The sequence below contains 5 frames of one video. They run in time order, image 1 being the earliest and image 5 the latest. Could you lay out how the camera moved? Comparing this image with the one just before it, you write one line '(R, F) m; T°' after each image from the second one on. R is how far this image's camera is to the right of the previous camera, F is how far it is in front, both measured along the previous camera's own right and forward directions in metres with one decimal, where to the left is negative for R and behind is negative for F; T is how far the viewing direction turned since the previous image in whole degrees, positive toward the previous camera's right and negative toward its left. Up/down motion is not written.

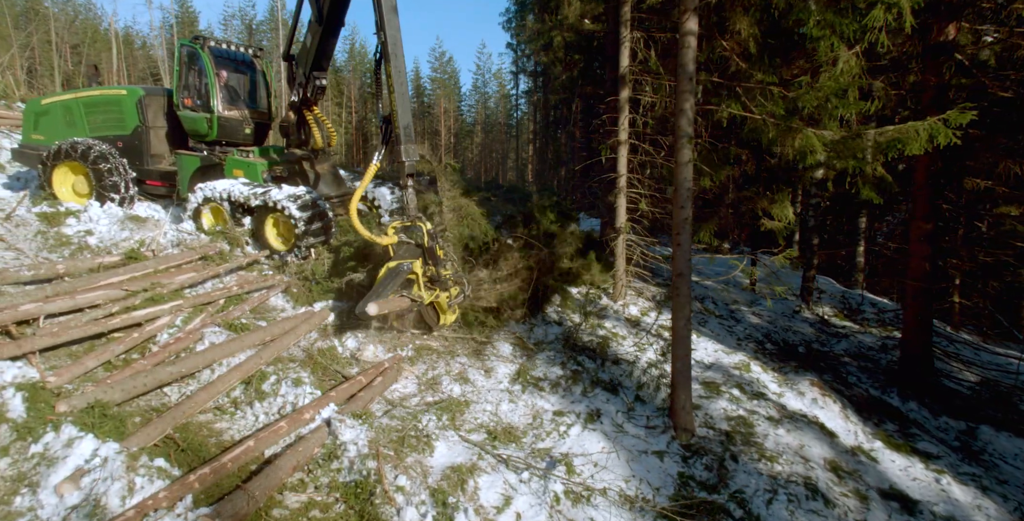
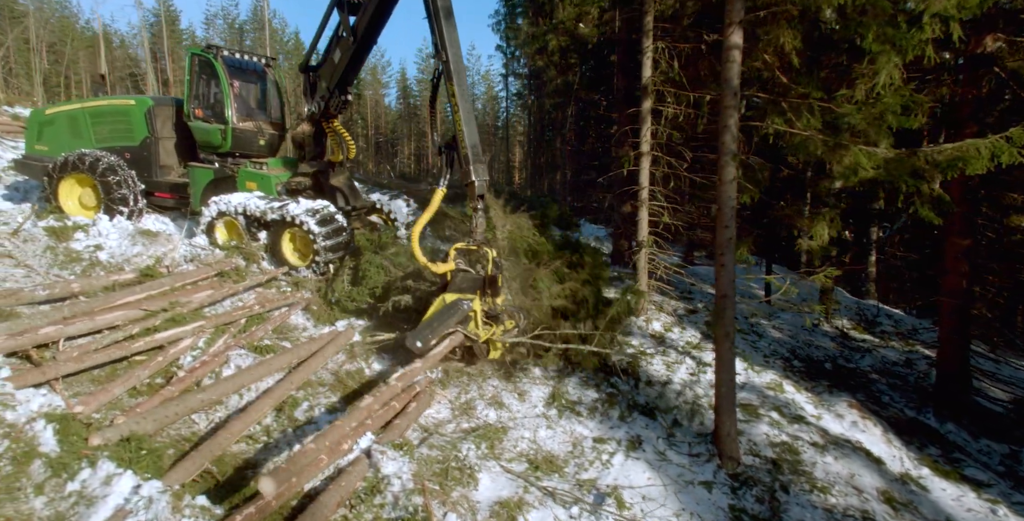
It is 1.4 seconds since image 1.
(-0.4, +0.2) m; 0°
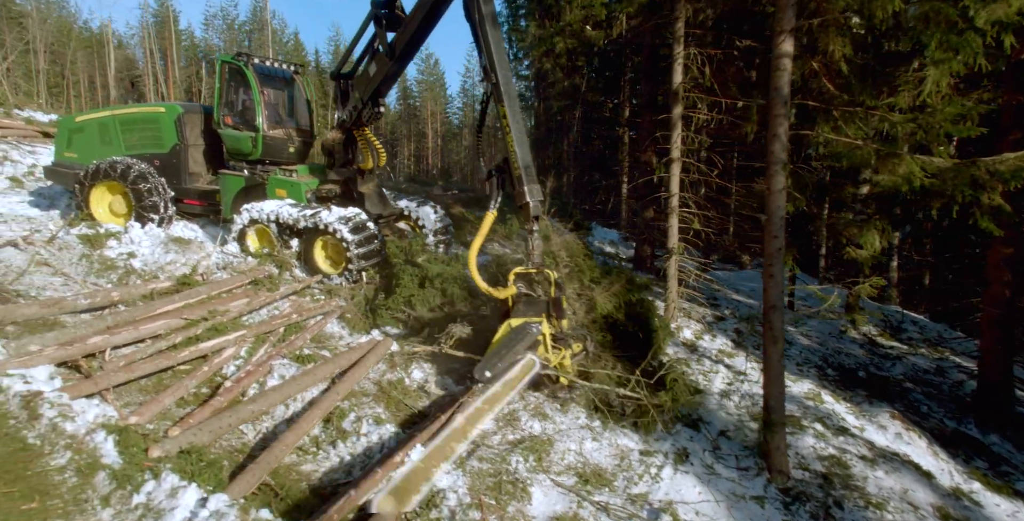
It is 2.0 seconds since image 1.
(-0.3, 0.0) m; -1°
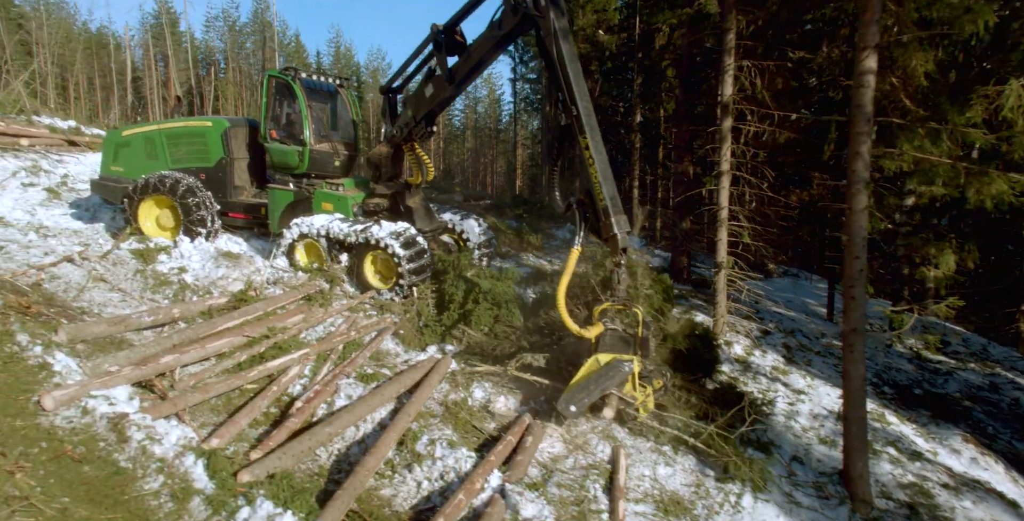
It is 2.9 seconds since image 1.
(-0.5, 0.0) m; -2°
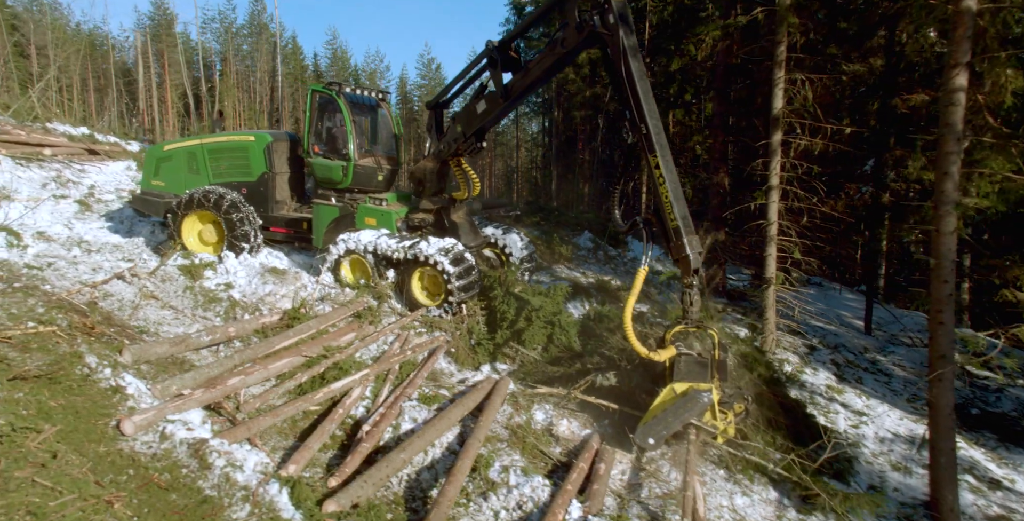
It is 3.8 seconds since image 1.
(-0.6, 0.0) m; -1°
